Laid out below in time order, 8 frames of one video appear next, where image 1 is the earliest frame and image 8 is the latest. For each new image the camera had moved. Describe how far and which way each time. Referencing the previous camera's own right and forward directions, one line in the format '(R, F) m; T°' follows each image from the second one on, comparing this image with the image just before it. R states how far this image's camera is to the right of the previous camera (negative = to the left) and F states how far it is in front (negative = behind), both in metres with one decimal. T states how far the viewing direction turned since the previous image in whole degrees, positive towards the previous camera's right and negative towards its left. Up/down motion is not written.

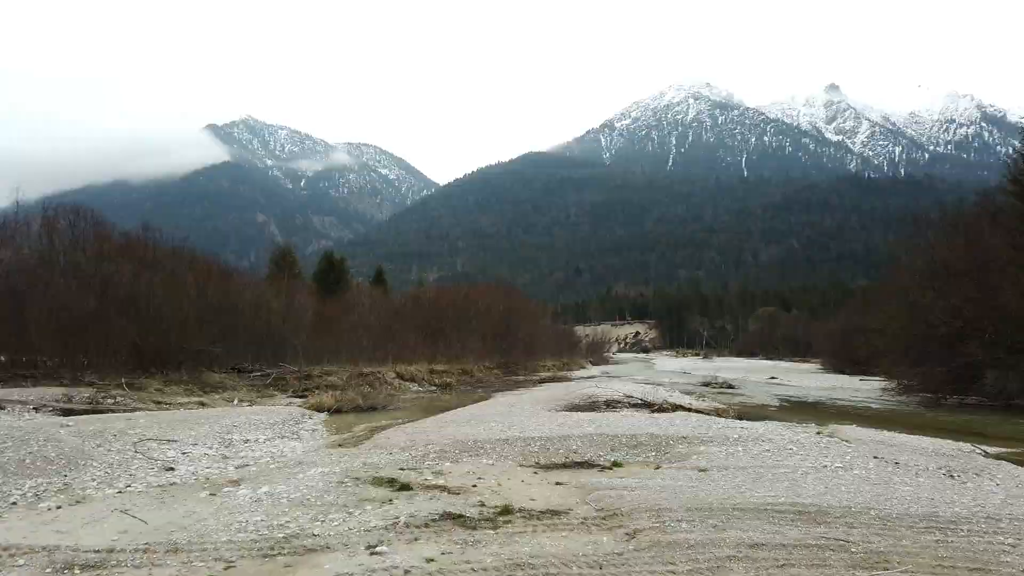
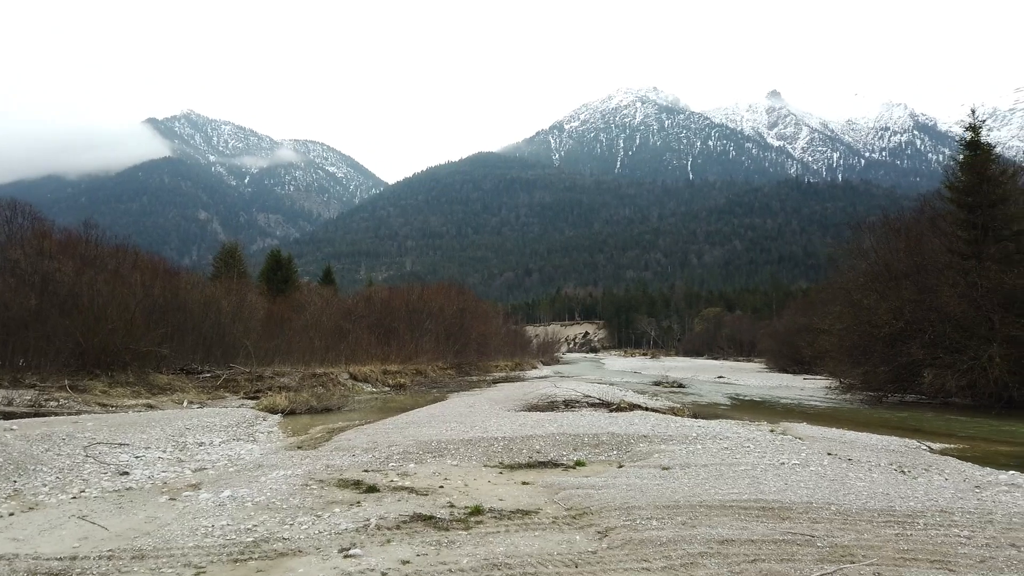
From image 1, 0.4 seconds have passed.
(-0.2, -0.1) m; +4°
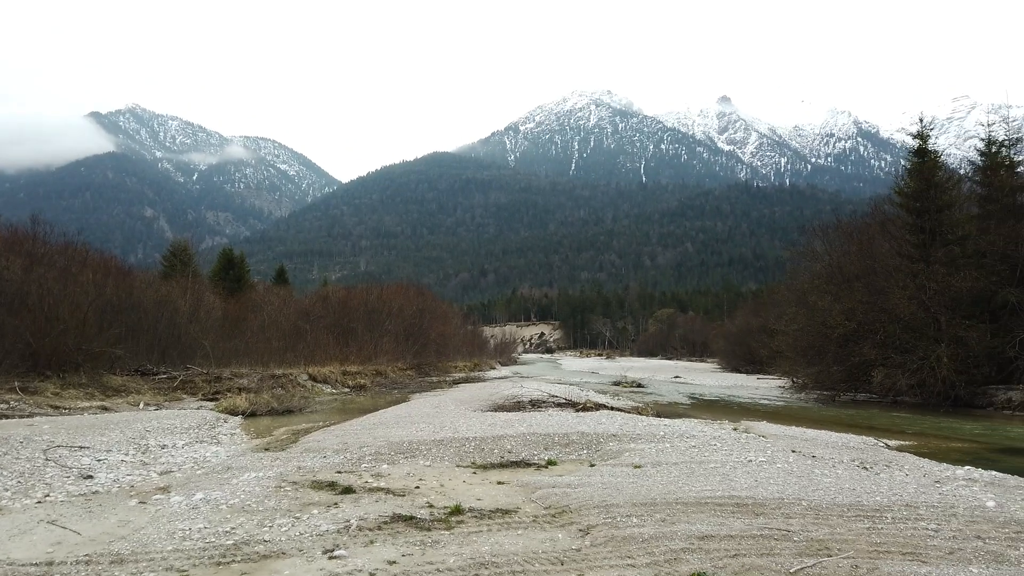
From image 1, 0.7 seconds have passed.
(-0.2, -0.2) m; +4°
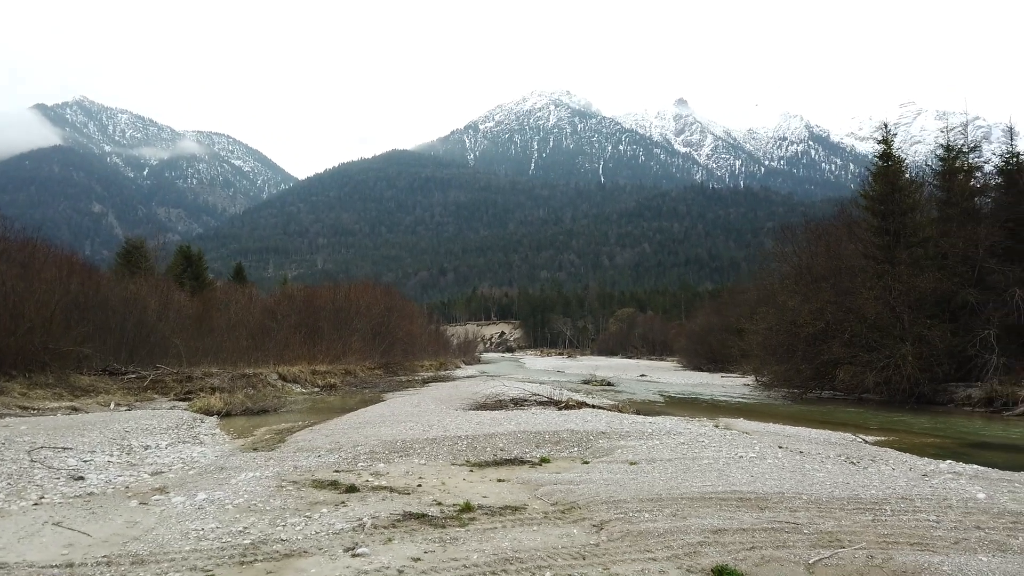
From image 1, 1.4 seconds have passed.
(-0.5, -0.1) m; +3°
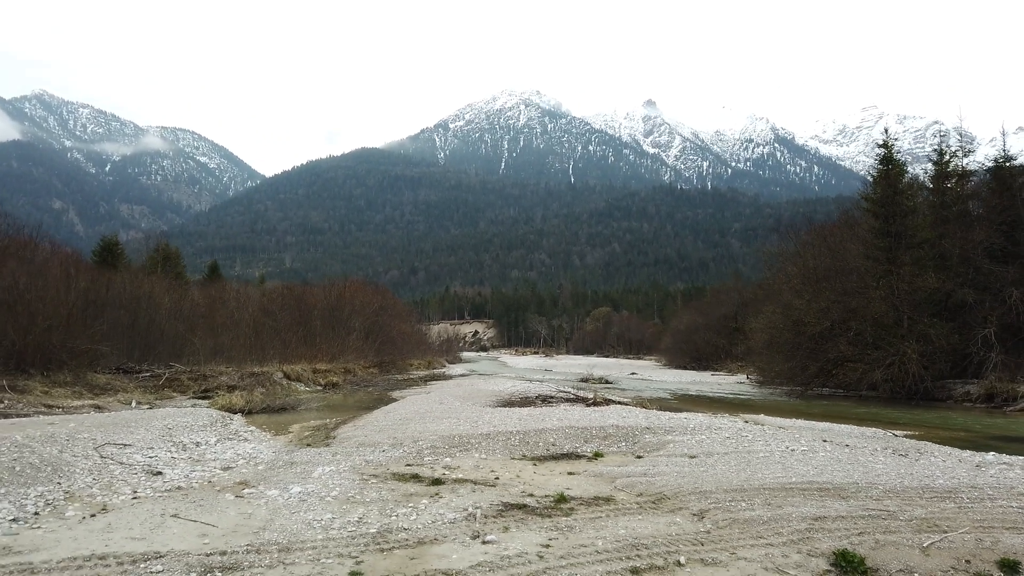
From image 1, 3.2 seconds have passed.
(-1.3, -0.2) m; +1°
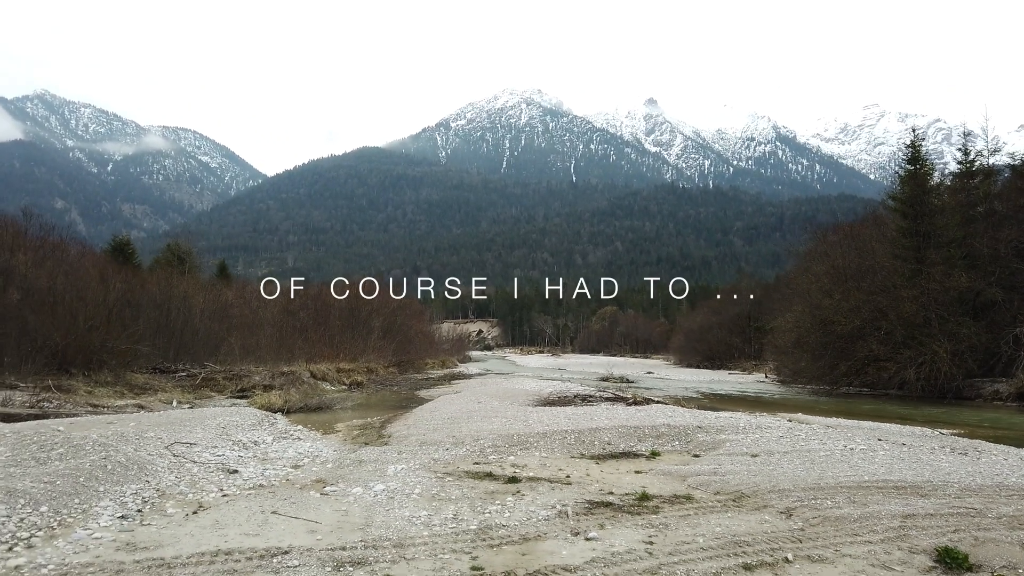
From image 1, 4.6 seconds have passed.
(-0.9, -0.1) m; -1°
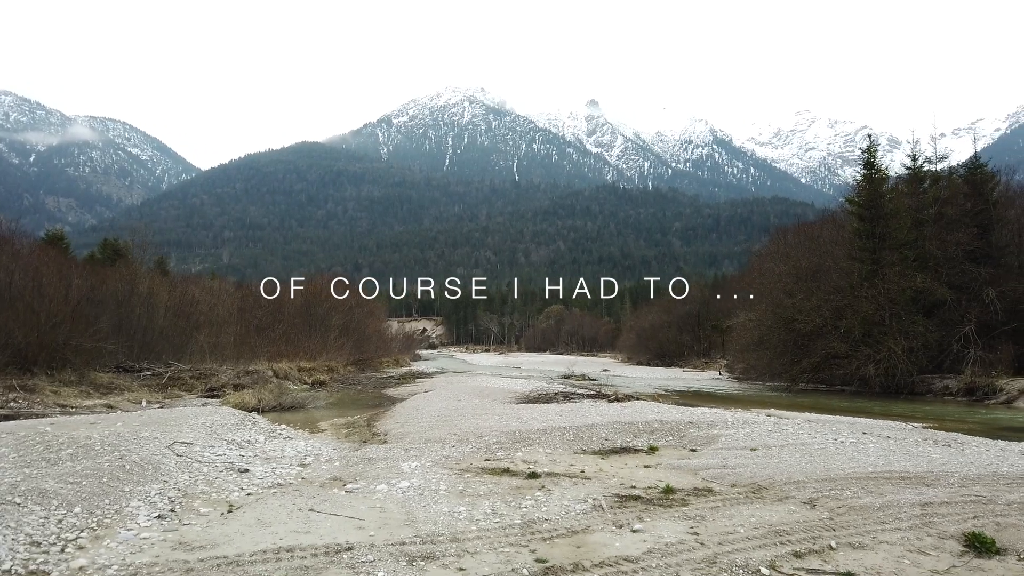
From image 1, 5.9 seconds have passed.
(-0.9, 0.0) m; +4°
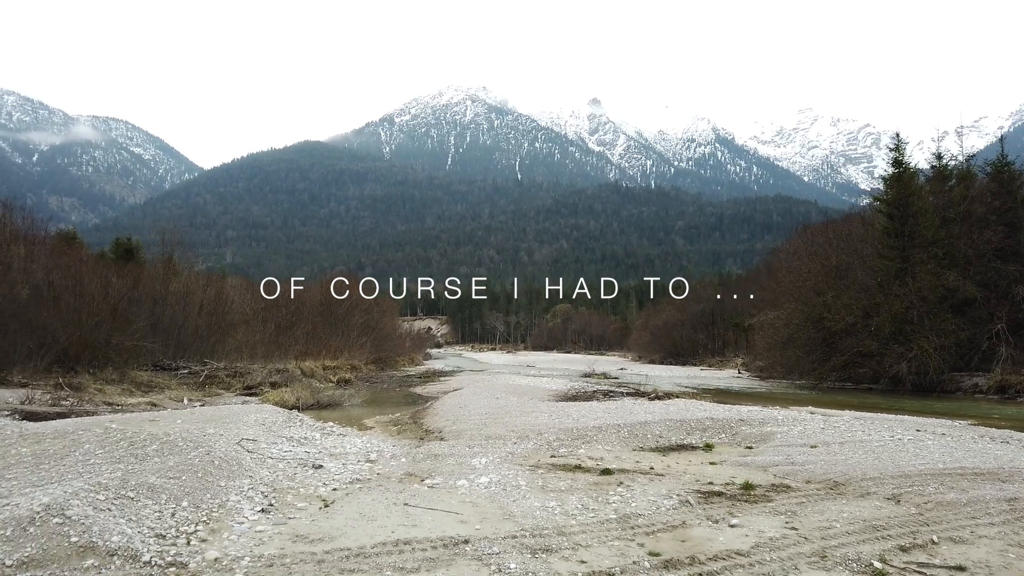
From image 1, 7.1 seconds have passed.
(-0.9, -0.1) m; -2°
